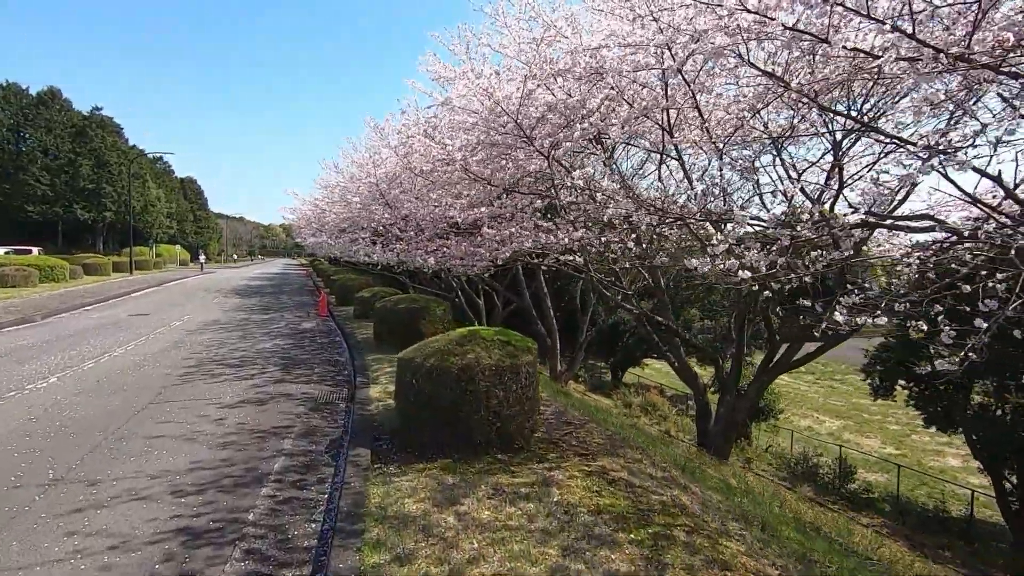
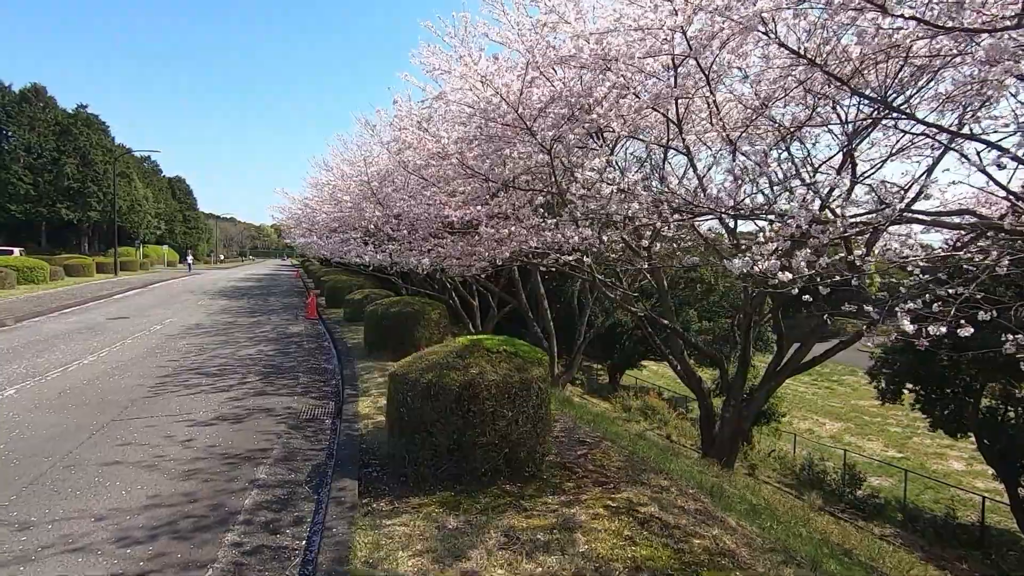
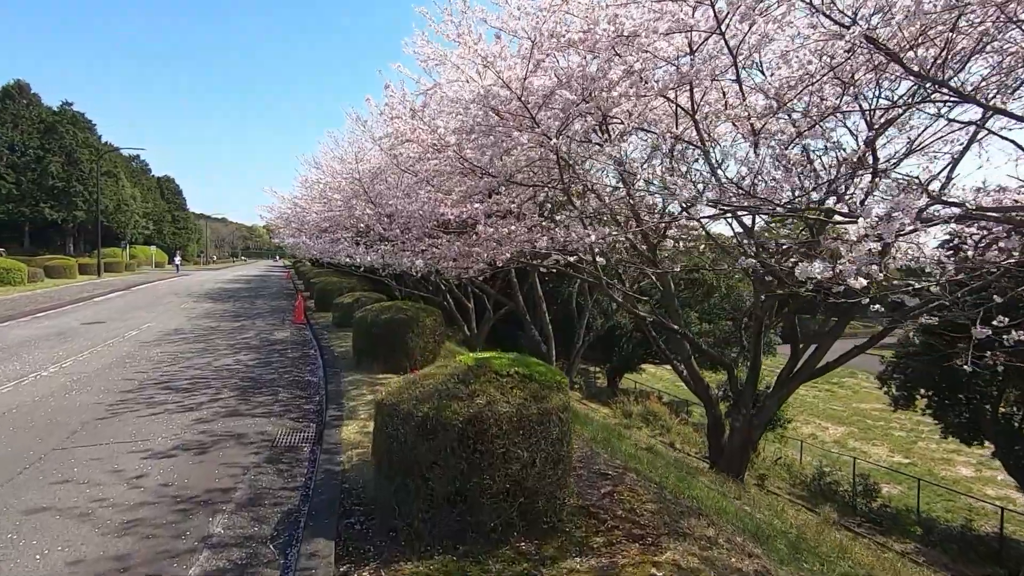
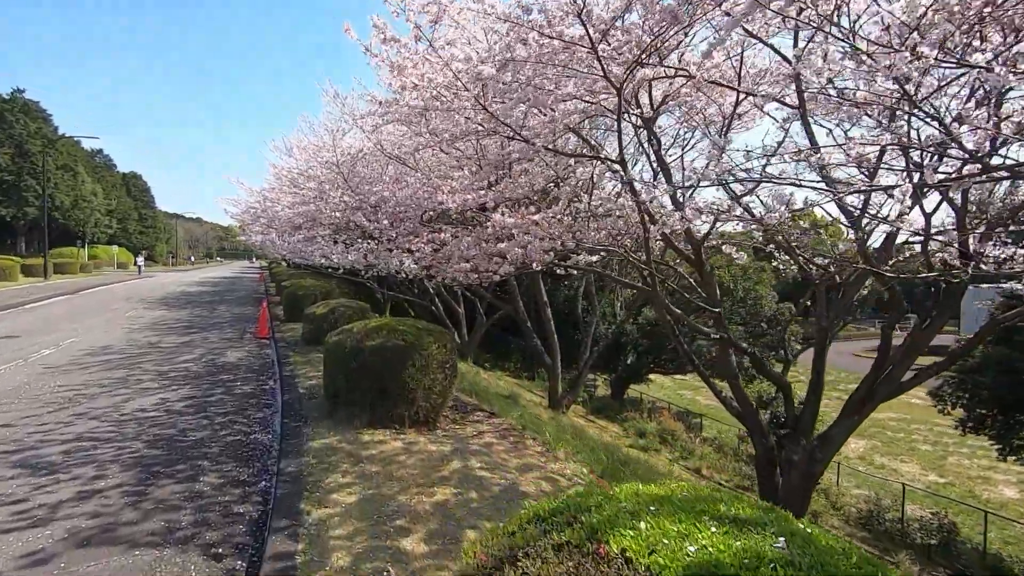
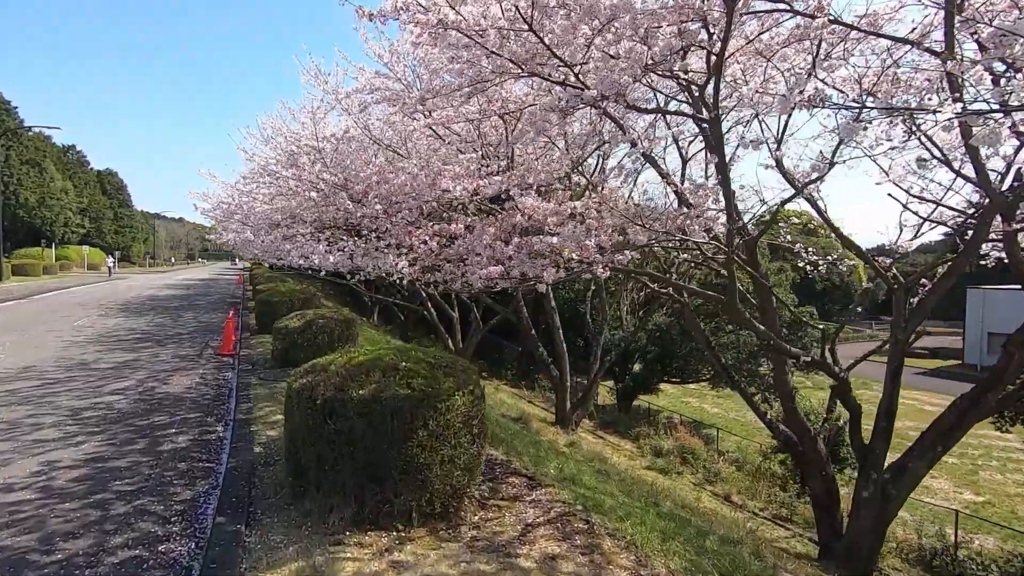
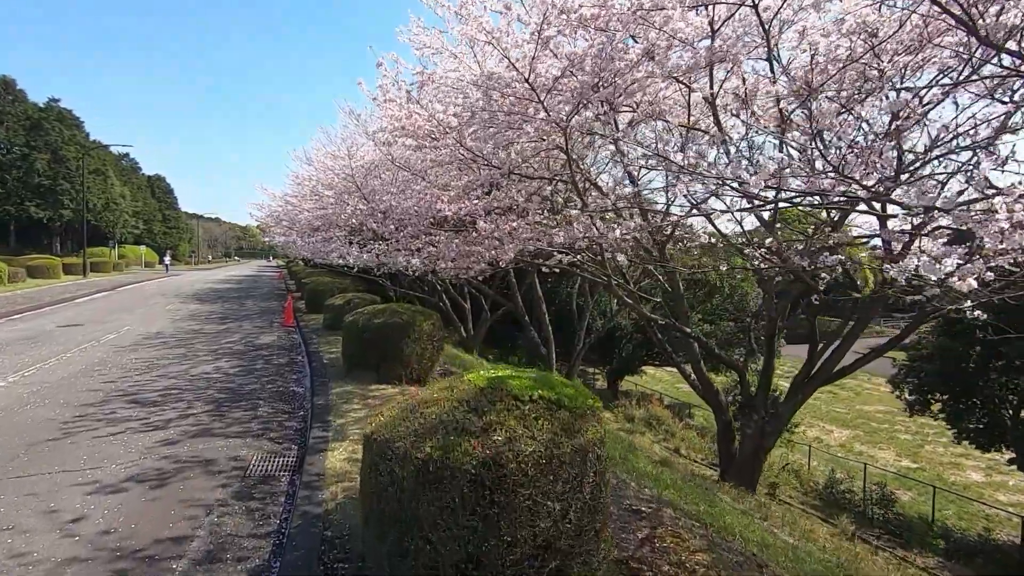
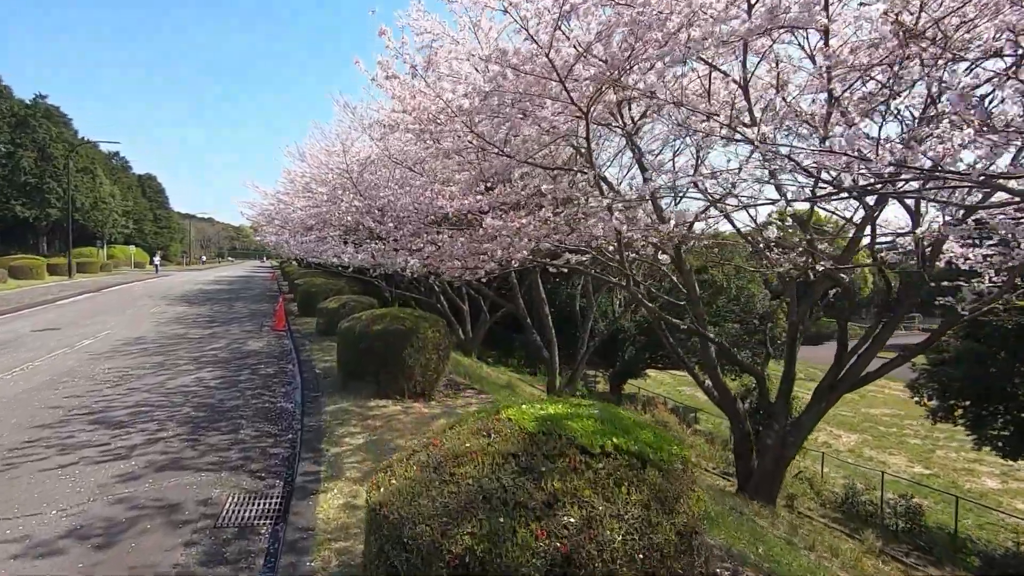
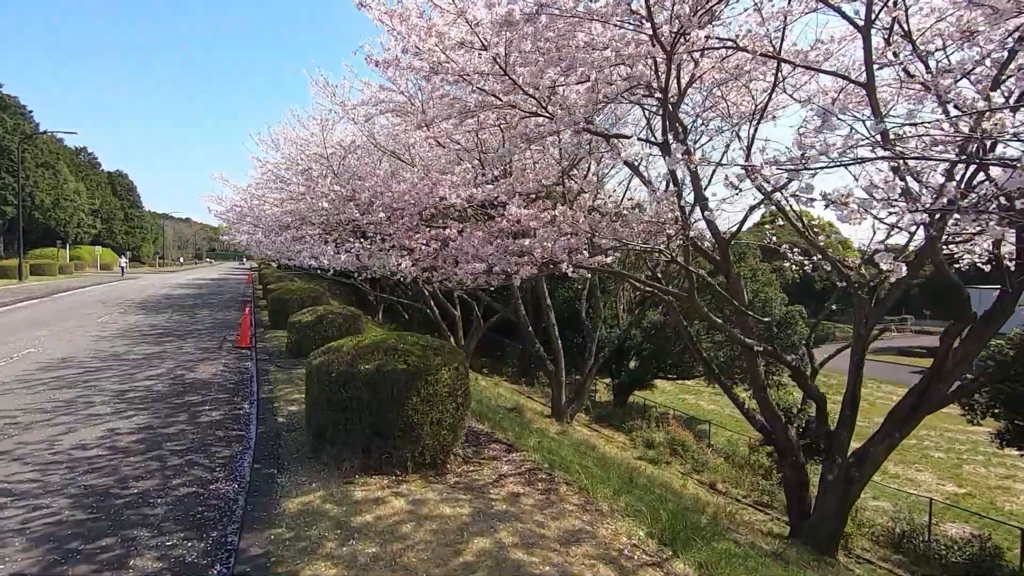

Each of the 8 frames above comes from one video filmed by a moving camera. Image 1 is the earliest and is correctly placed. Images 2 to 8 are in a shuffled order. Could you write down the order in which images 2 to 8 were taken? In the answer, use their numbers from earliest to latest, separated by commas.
2, 3, 6, 7, 4, 8, 5
